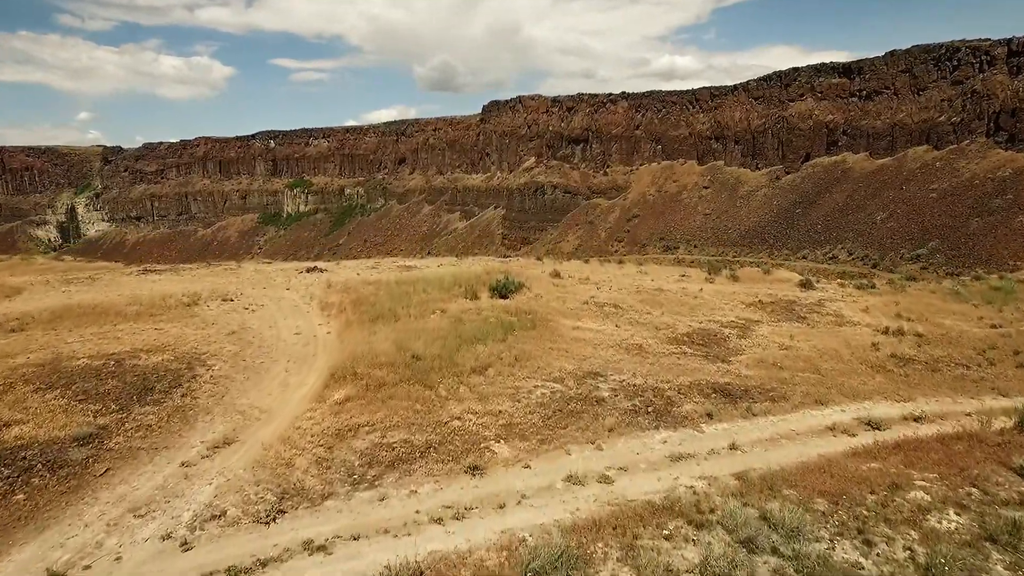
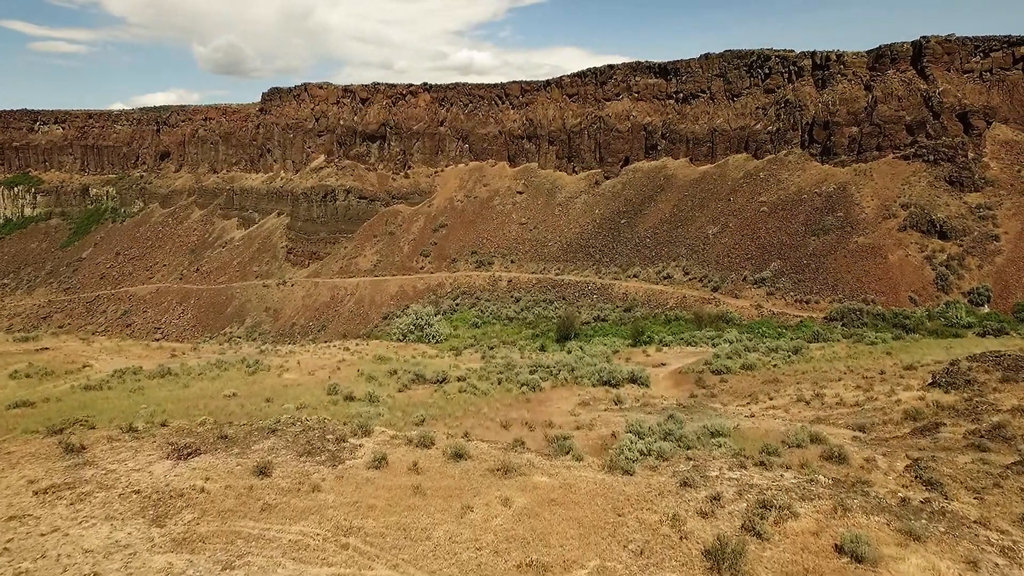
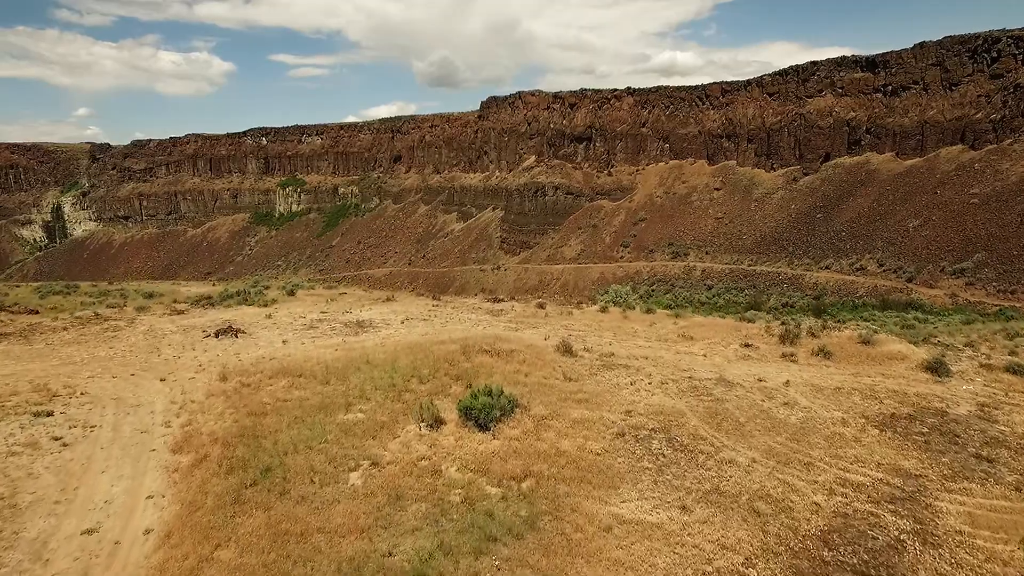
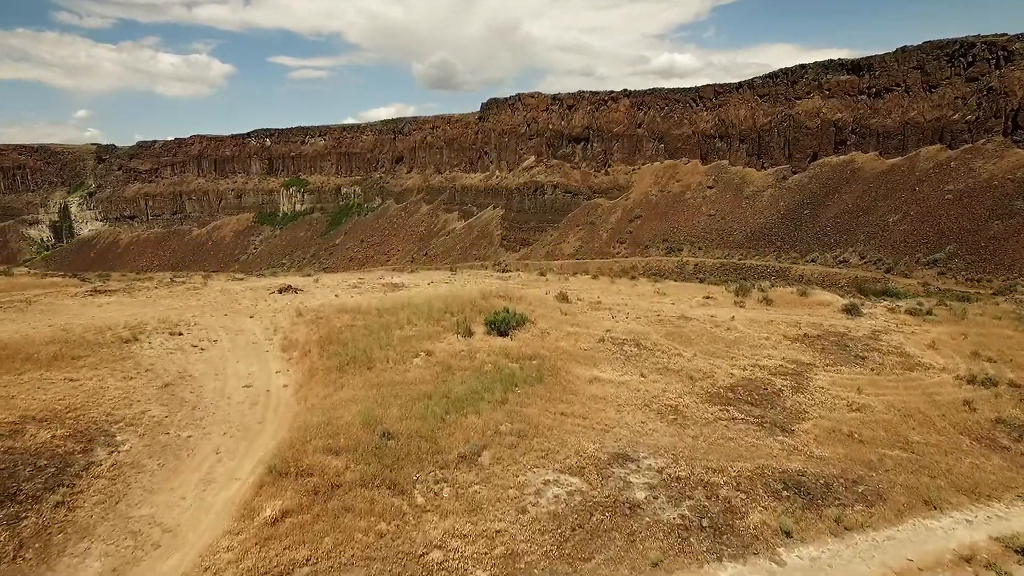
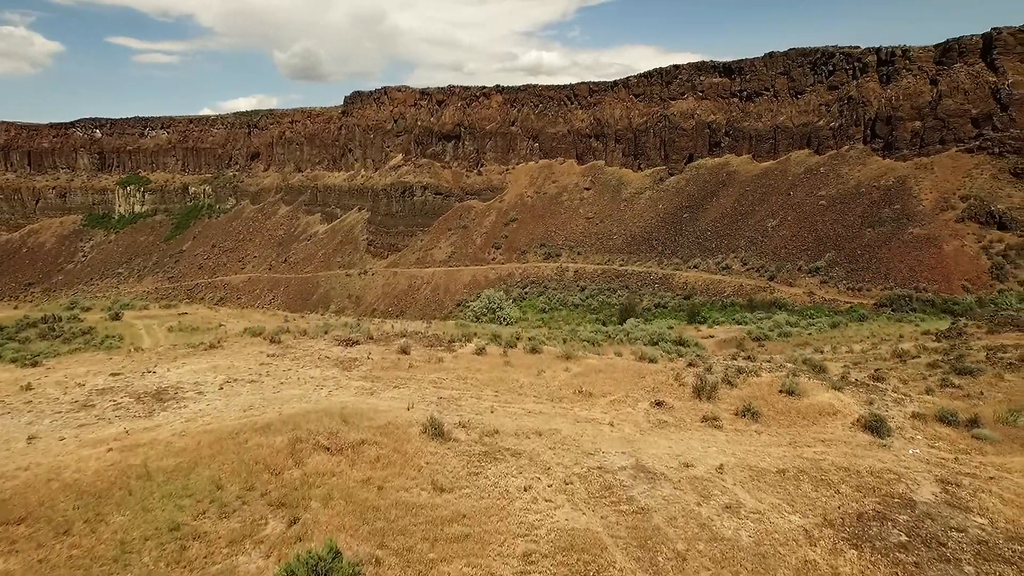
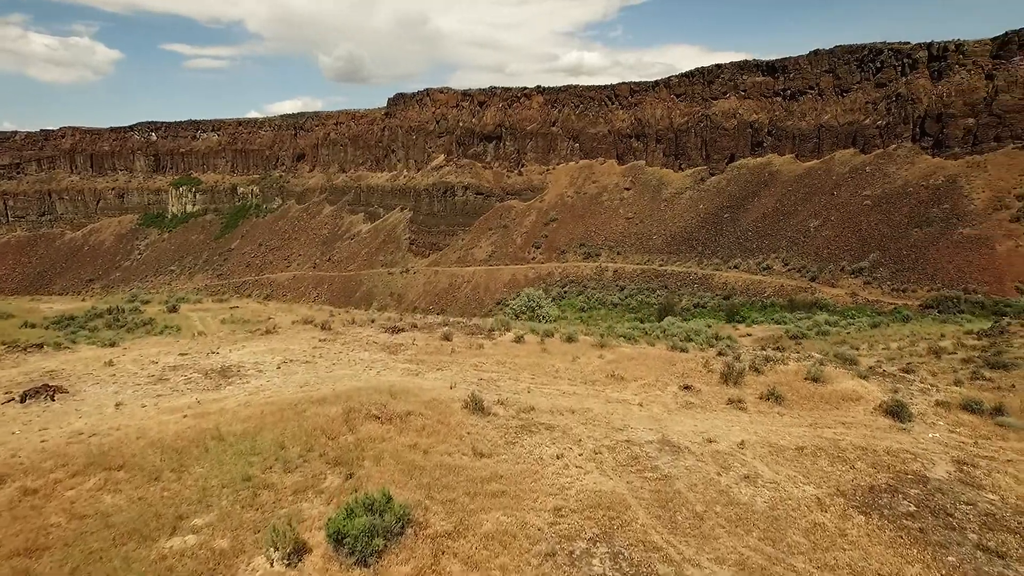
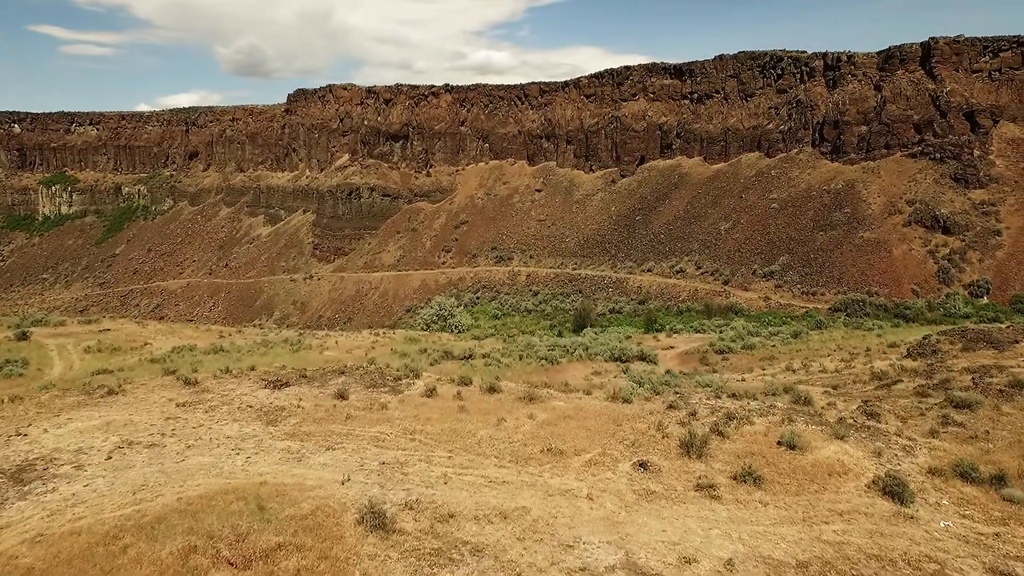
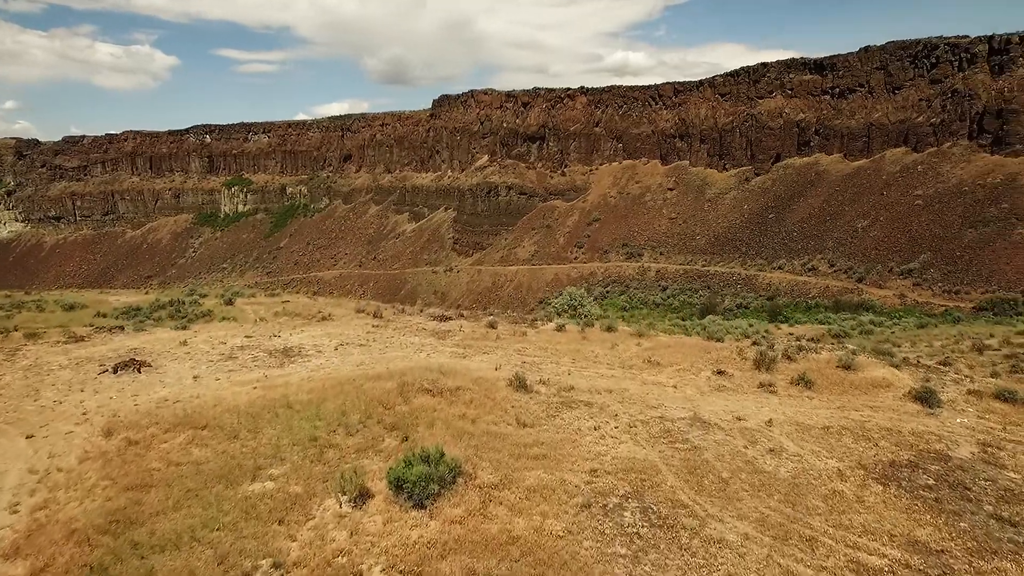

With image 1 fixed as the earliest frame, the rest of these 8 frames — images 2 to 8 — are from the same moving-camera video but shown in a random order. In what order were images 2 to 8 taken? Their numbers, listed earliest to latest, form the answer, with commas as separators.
4, 3, 8, 6, 5, 7, 2
